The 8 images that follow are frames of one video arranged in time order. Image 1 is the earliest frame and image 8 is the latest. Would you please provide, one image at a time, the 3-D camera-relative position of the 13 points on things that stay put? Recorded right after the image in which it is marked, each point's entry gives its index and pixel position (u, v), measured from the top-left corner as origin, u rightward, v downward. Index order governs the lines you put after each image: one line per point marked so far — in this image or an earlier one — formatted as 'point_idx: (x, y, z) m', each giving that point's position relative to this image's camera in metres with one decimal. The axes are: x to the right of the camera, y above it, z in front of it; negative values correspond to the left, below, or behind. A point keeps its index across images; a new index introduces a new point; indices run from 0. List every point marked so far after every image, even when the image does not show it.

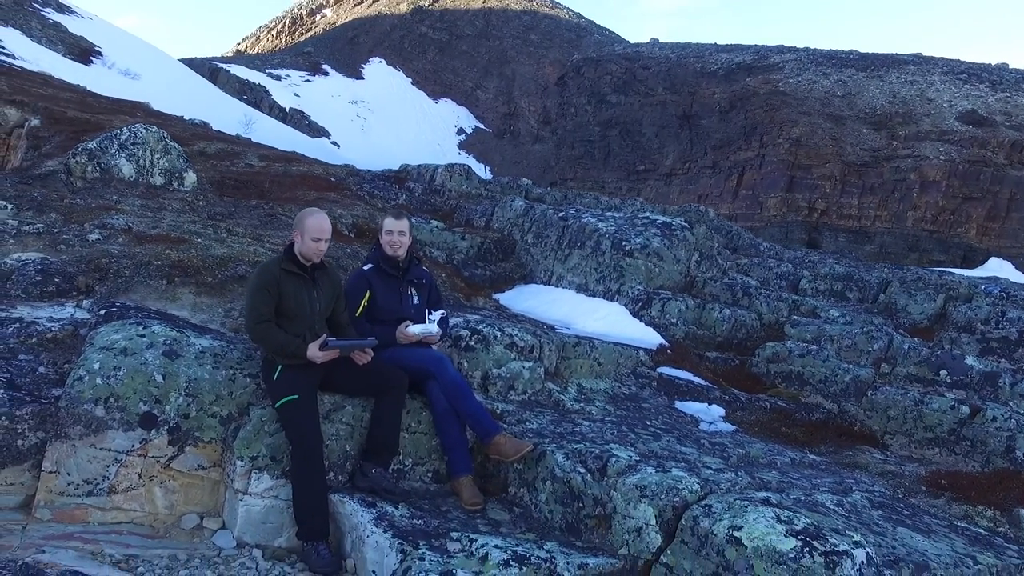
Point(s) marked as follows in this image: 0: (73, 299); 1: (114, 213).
0: (-2.0, 0.0, +3.5) m
1: (-2.5, +0.5, +4.9) m
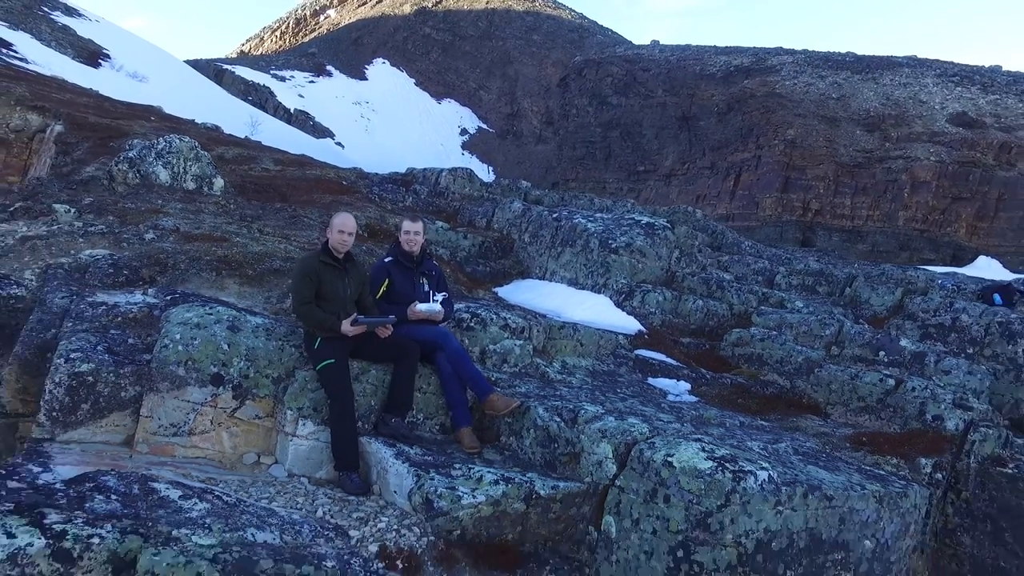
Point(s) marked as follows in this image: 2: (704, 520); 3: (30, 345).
0: (-2.0, 0.0, +4.2) m
1: (-2.5, +0.5, +5.7) m
2: (+0.7, -0.8, +3.1) m
3: (-2.2, -0.2, +3.4) m
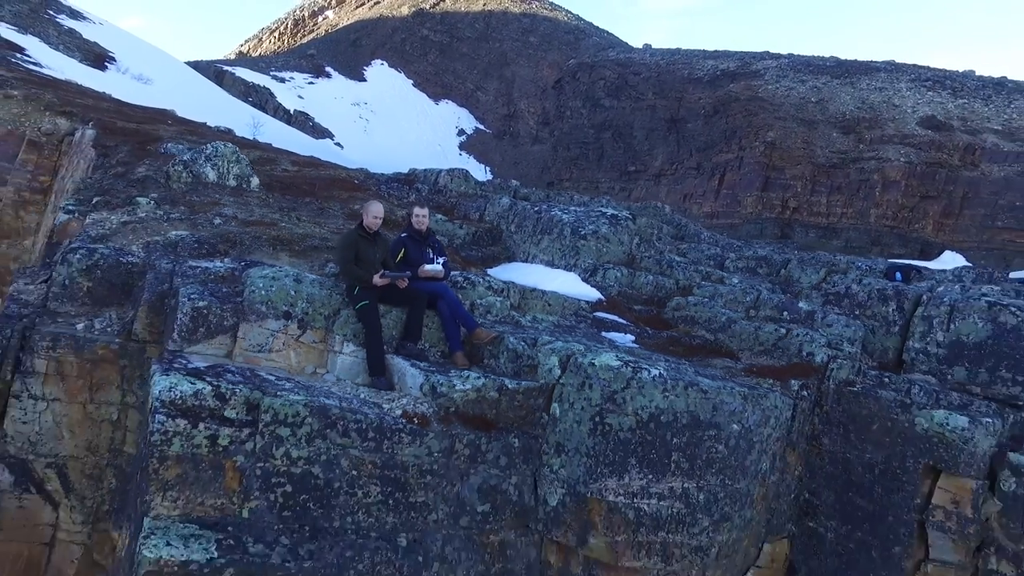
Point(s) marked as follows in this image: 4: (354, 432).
0: (-2.2, +0.2, +5.7) m
1: (-2.7, +0.7, +7.1) m
2: (+0.6, -0.6, +4.6) m
3: (-2.3, 0.0, +4.9) m
4: (-0.8, -0.7, +4.1) m
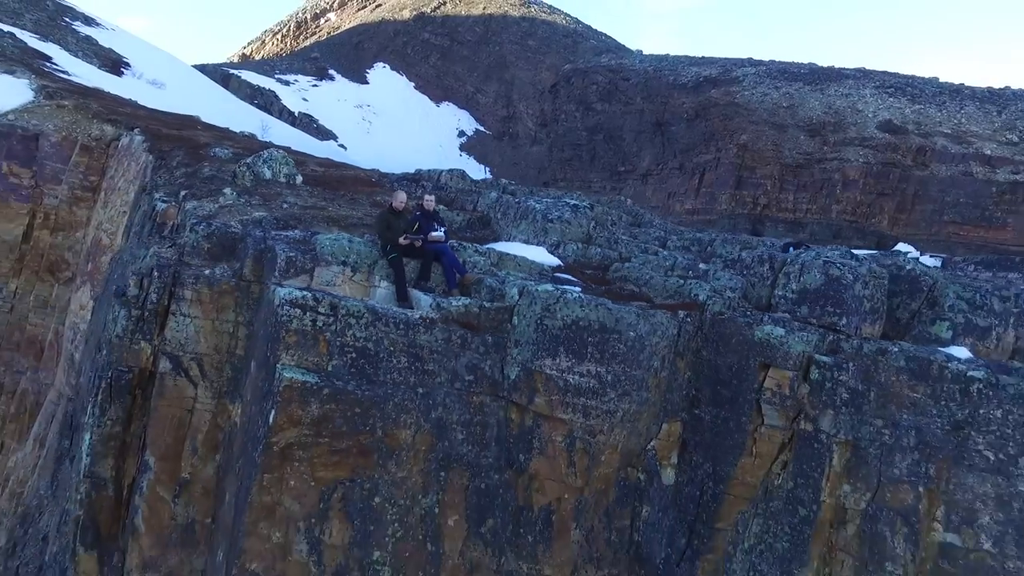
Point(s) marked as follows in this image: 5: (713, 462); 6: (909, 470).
0: (-2.4, +0.6, +8.3) m
1: (-2.9, +1.1, +9.7) m
2: (+0.3, -0.2, +7.2) m
3: (-2.5, +0.4, +7.5) m
4: (-1.0, -0.3, +6.7) m
5: (+2.0, -1.7, +7.6) m
6: (+3.5, -1.7, +6.6) m
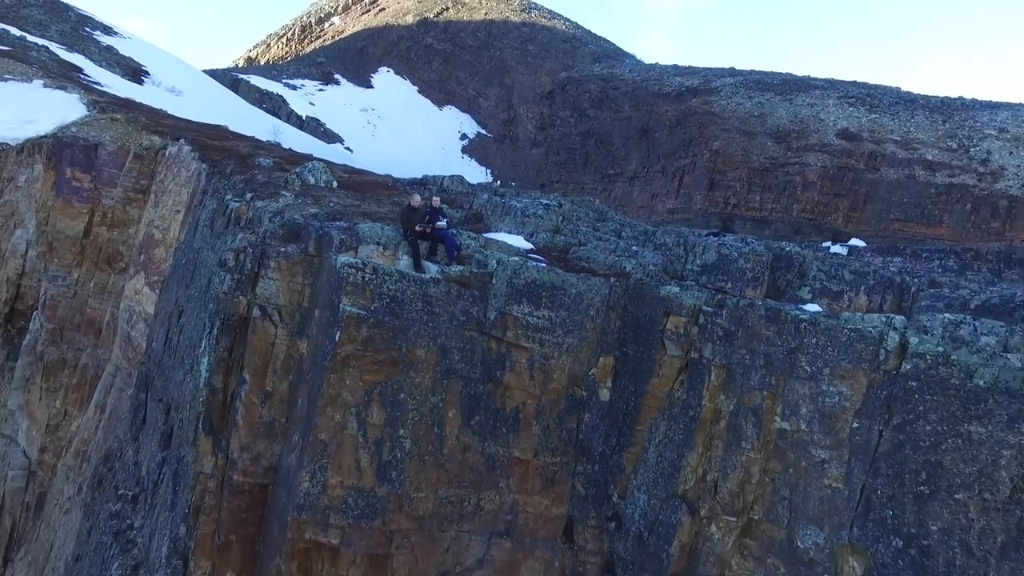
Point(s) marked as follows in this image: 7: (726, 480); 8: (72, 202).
0: (-2.6, +1.0, +11.6) m
1: (-3.2, +1.5, +13.1) m
2: (+0.1, +0.2, +10.5) m
3: (-2.8, +0.8, +10.8) m
4: (-1.3, +0.1, +10.1) m
5: (+1.8, -1.3, +10.9) m
6: (+3.3, -1.3, +9.9) m
7: (+2.8, -2.5, +10.0) m
8: (-12.8, +2.5, +21.3) m
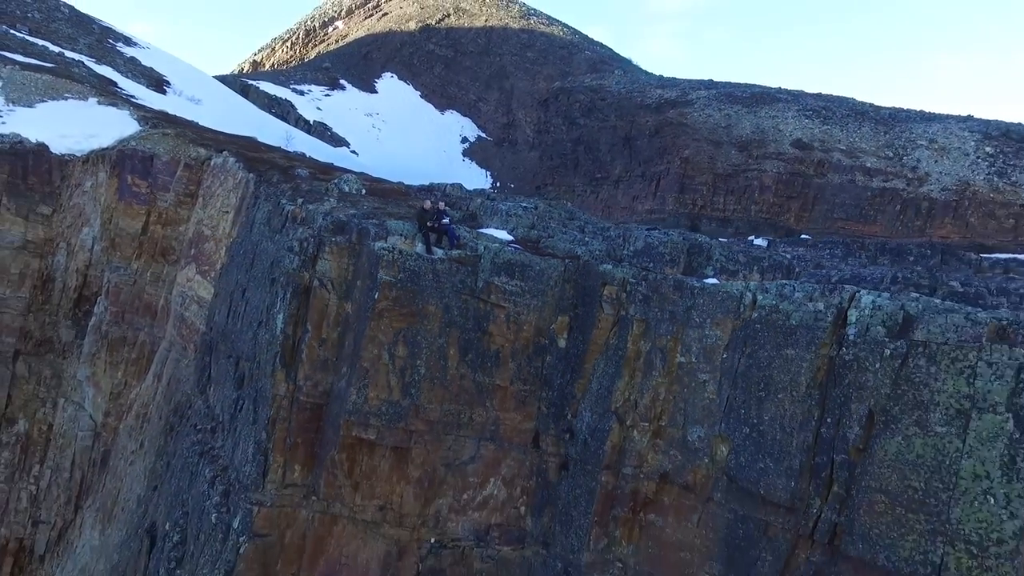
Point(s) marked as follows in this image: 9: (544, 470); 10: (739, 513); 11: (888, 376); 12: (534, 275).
0: (-3.0, +1.5, +16.1) m
1: (-3.5, +2.0, +17.6) m
2: (-0.3, +0.7, +15.0) m
3: (-3.1, +1.2, +15.3) m
4: (-1.7, +0.5, +14.6) m
5: (+1.4, -0.9, +15.4) m
6: (+2.9, -0.8, +14.4) m
7: (+2.5, -2.1, +14.5) m
8: (-13.2, +2.9, +25.8) m
9: (+0.7, -3.7, +15.5) m
10: (+3.8, -3.8, +12.9) m
11: (+5.6, -1.3, +11.4) m
12: (+0.4, +0.3, +15.4) m
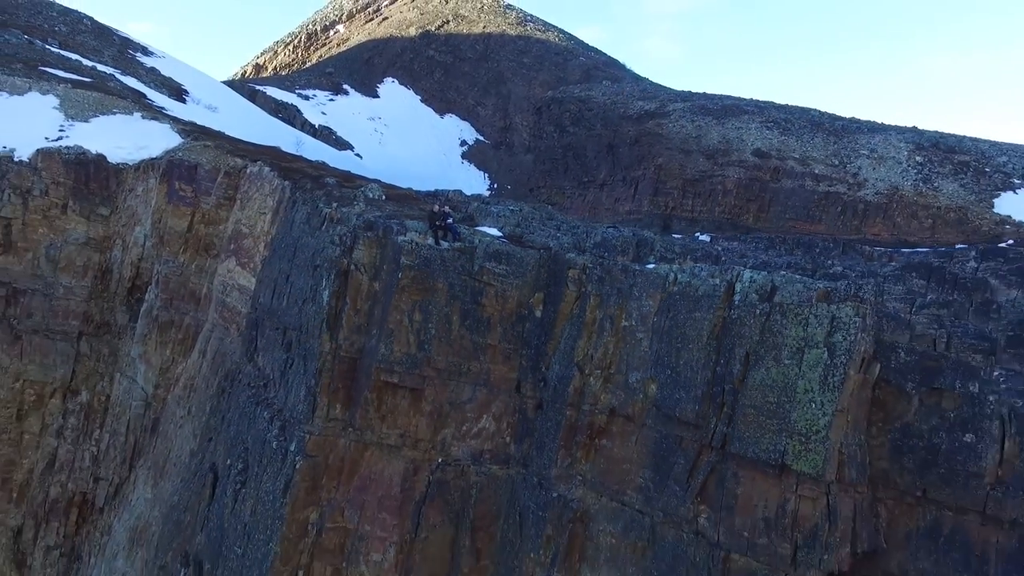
0: (-3.3, +1.9, +21.1) m
1: (-3.8, +2.4, +22.5) m
2: (-0.6, +1.1, +19.9) m
3: (-3.4, +1.6, +20.3) m
4: (-2.0, +1.0, +19.5) m
5: (+1.1, -0.4, +20.4) m
6: (+2.6, -0.4, +19.3) m
7: (+2.1, -1.6, +19.4) m
8: (-13.5, +3.4, +30.7) m
9: (+0.3, -3.3, +20.4) m
10: (+3.5, -3.4, +17.9) m
11: (+5.2, -0.8, +16.4) m
12: (+0.1, +0.7, +20.4) m
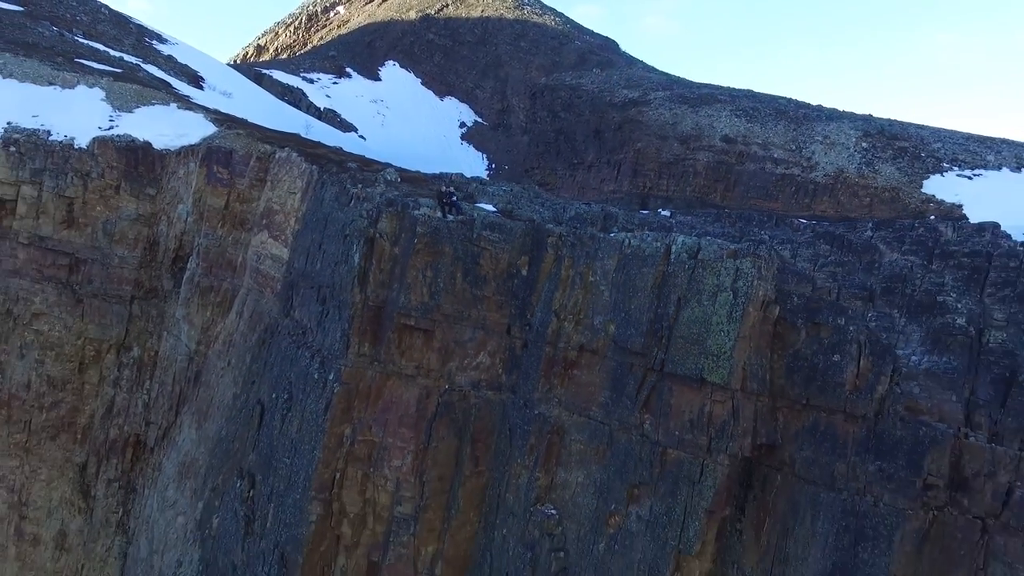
0: (-3.6, +3.1, +26.3) m
1: (-4.1, +3.7, +27.7) m
2: (-0.9, +2.3, +25.2) m
3: (-3.7, +2.8, +25.5) m
4: (-2.3, +2.1, +24.8) m
5: (+0.8, +0.8, +25.7) m
6: (+2.3, +0.8, +24.6) m
7: (+1.9, -0.5, +24.7) m
8: (-13.8, +4.8, +35.9) m
9: (0.0, -2.0, +25.8) m
10: (+3.2, -2.2, +23.2) m
11: (+5.0, +0.3, +21.7) m
12: (-0.2, +1.9, +25.6) m
